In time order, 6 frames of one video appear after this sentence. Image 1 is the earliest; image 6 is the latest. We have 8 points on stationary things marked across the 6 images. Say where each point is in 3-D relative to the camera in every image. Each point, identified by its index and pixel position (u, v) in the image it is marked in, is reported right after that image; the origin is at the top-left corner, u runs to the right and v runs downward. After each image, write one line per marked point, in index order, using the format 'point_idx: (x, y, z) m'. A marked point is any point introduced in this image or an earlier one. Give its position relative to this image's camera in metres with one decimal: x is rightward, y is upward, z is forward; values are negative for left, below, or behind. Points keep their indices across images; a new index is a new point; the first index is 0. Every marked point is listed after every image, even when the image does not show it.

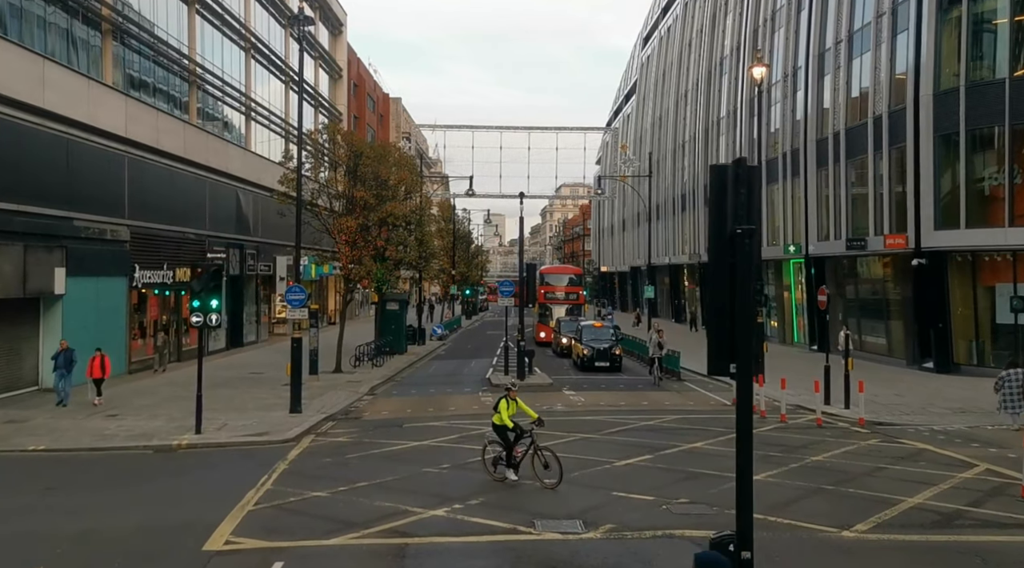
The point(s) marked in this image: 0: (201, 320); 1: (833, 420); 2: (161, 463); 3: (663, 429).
0: (-6.5, -0.8, +17.8) m
1: (+7.0, -3.0, +18.4) m
2: (-6.7, -3.4, +16.2) m
3: (+3.2, -3.0, +17.6) m
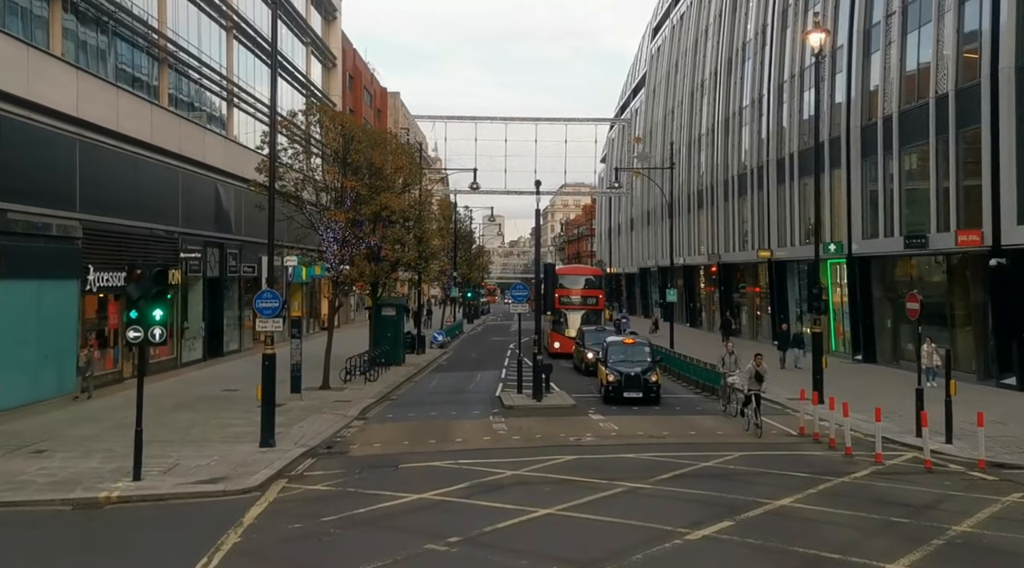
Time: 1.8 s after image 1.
0: (-6.1, -0.9, +13.9) m
1: (+7.4, -3.1, +14.5) m
2: (-6.3, -3.5, +12.4) m
3: (+3.6, -3.1, +13.7) m
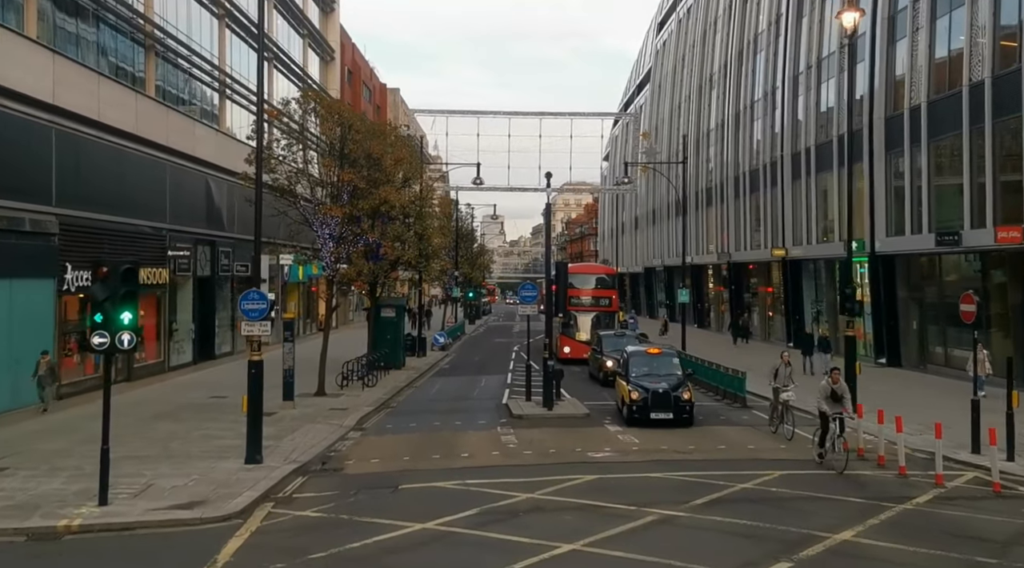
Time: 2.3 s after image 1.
0: (-5.9, -0.8, +12.3) m
1: (+7.6, -3.0, +12.9) m
2: (-6.1, -3.5, +10.7) m
3: (+3.8, -3.1, +12.1) m
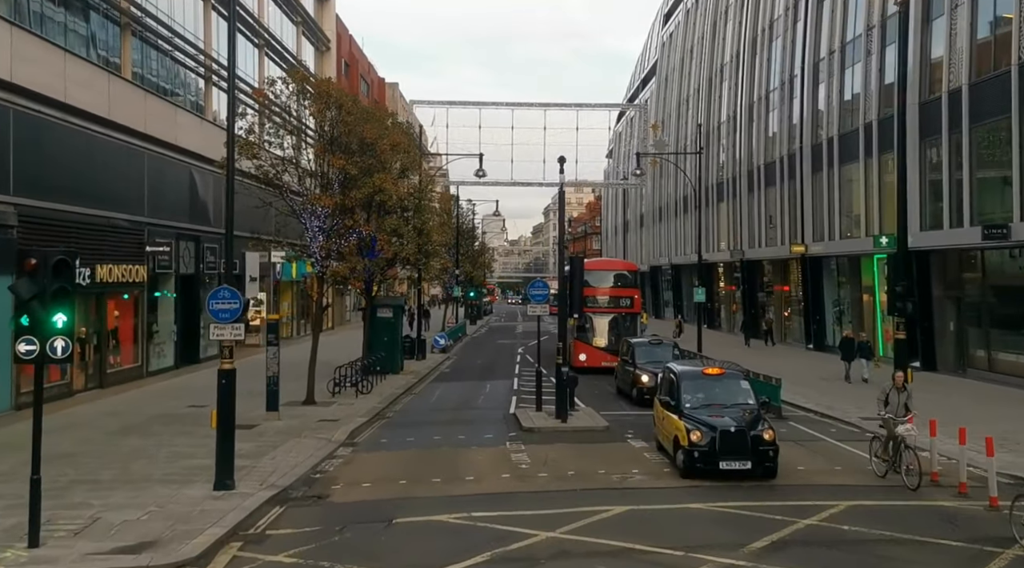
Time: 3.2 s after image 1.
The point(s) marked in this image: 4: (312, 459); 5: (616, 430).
0: (-5.7, -0.8, +10.1) m
1: (+7.8, -3.0, +10.7) m
2: (-5.9, -3.4, +8.5) m
3: (+4.0, -3.0, +9.9) m
4: (-3.8, -3.3, +16.0) m
5: (+2.2, -3.1, +18.0) m
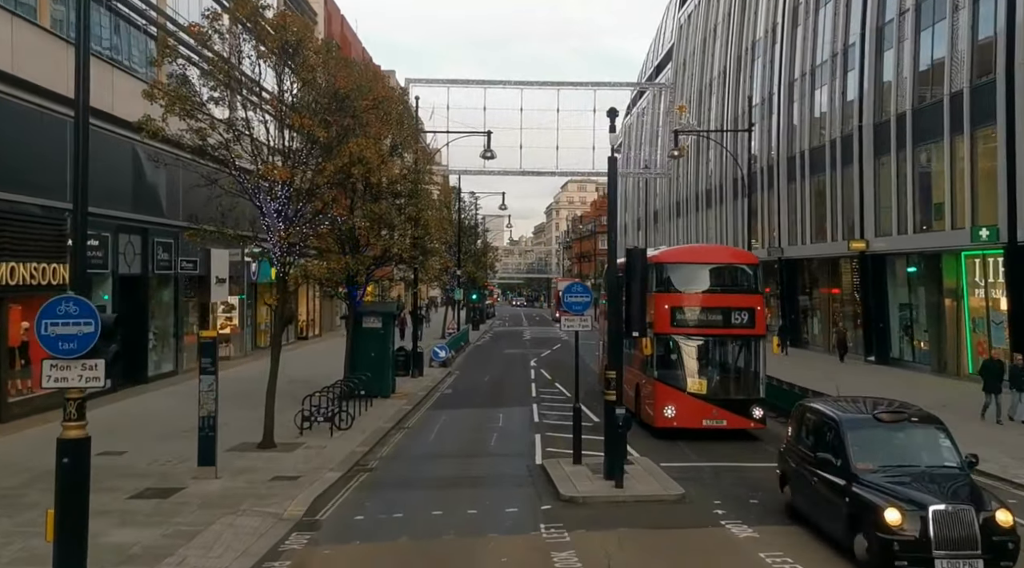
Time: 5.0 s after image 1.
0: (-5.2, -0.8, +4.4) m
1: (+8.3, -3.0, +5.0) m
2: (-5.4, -3.5, +2.8) m
3: (+4.5, -3.1, +4.2) m
4: (-3.3, -3.4, +10.4) m
5: (+2.7, -3.2, +12.4) m
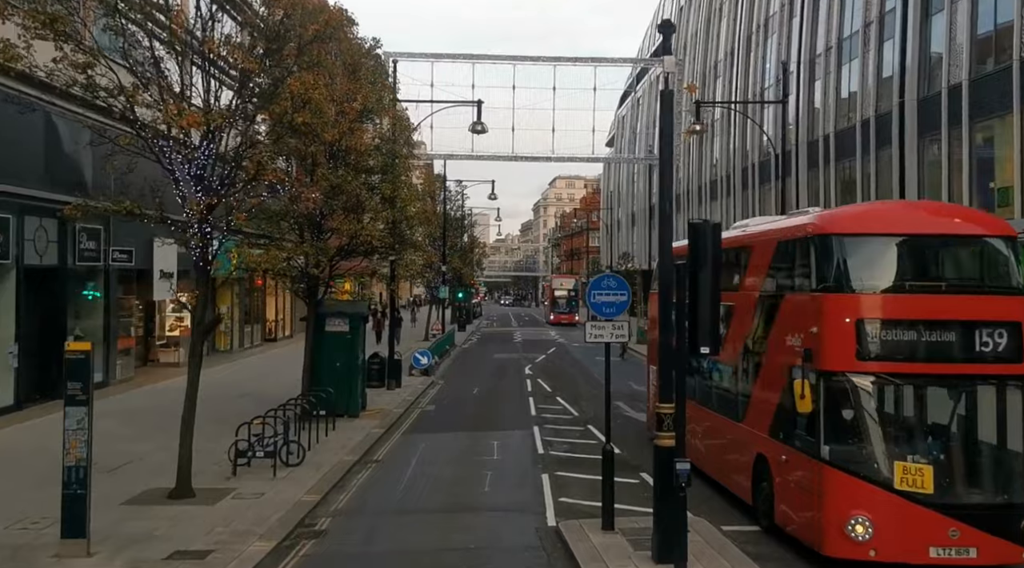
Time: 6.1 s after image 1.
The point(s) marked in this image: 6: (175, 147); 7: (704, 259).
0: (-5.0, -0.7, 0.0) m
1: (+8.5, -3.0, +0.8) m
2: (-5.1, -3.4, -1.6) m
3: (+4.7, -3.0, 0.0) m
4: (-3.1, -3.3, +6.0) m
5: (+2.8, -3.1, +8.1) m
6: (-4.9, +2.0, +12.7) m
7: (+2.0, +0.2, +8.7) m
